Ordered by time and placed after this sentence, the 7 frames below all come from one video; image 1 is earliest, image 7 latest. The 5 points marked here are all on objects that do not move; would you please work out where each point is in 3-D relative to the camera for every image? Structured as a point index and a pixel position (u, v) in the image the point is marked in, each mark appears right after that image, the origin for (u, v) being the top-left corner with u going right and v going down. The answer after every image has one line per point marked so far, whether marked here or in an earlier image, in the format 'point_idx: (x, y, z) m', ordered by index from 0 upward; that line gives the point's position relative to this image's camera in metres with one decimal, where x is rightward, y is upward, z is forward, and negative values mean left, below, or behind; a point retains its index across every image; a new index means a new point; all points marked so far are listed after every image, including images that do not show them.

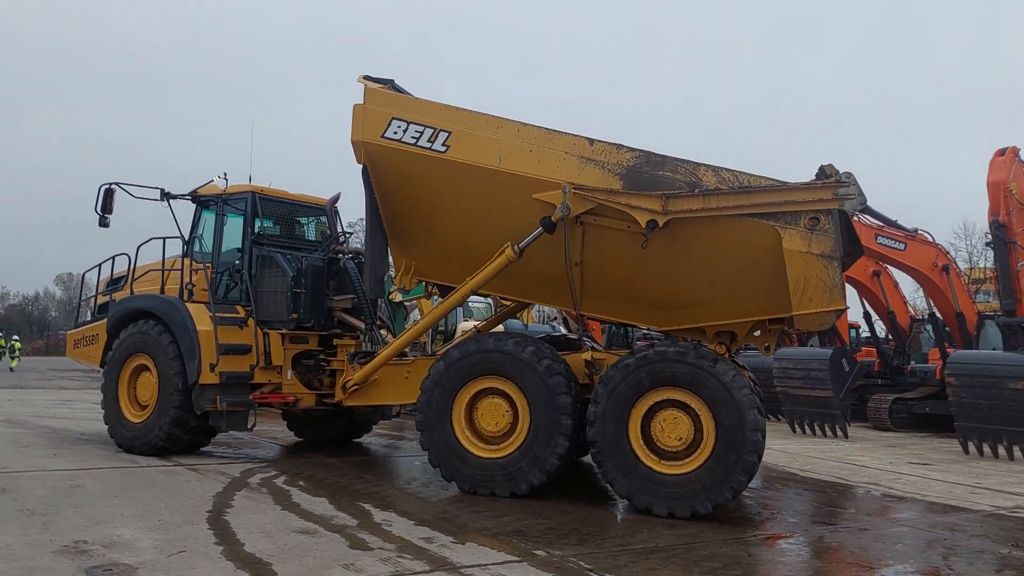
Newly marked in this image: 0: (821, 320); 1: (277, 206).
0: (+2.1, -0.1, +5.3) m
1: (-2.3, +0.8, +7.6) m
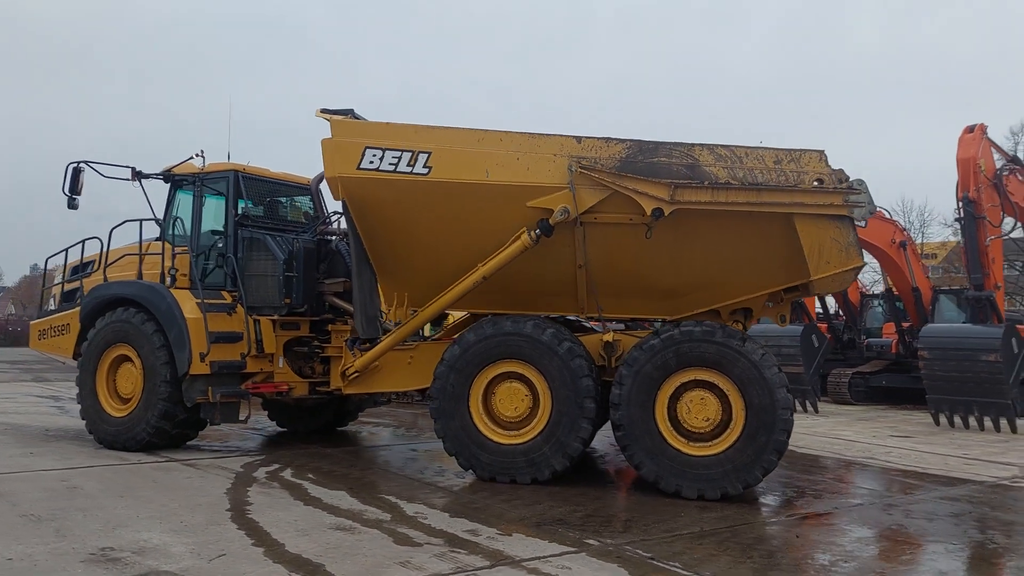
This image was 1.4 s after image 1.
0: (+2.2, +0.1, +5.3) m
1: (-2.3, +0.9, +7.2) m
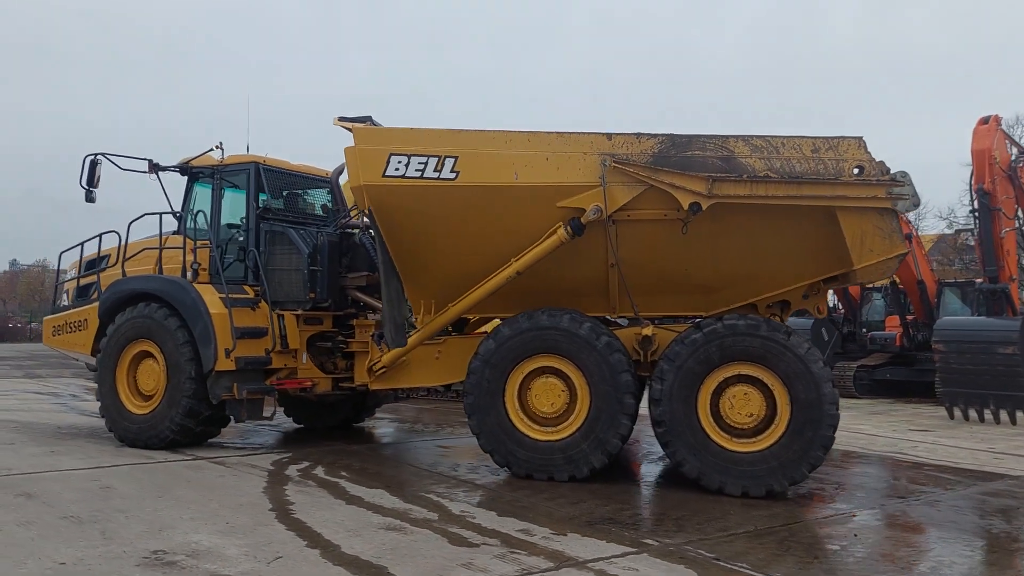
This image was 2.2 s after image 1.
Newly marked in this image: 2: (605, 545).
0: (+2.5, +0.1, +5.2) m
1: (-2.1, +1.0, +7.0) m
2: (+0.4, -1.2, +3.6) m
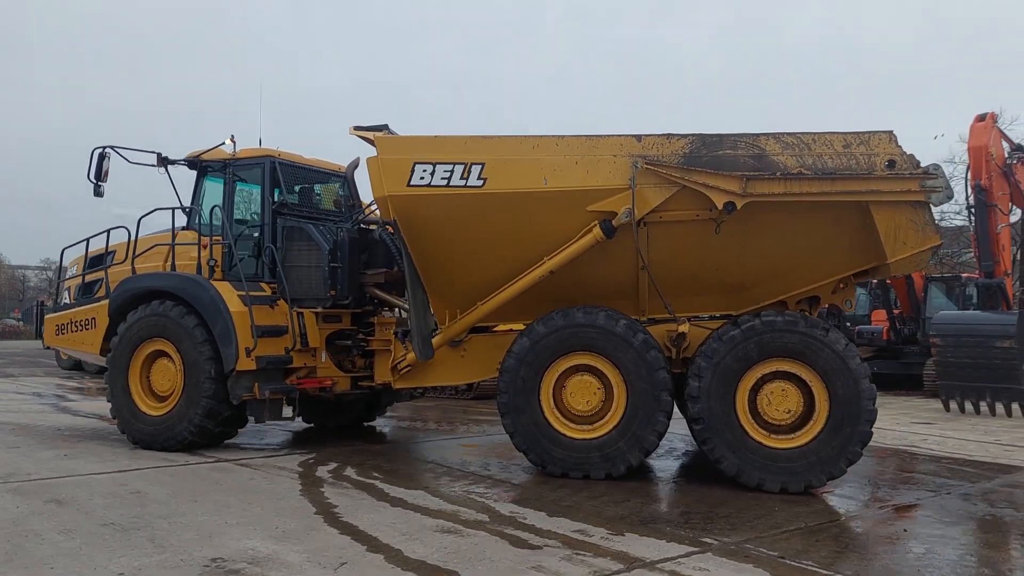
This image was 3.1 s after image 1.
0: (+2.7, +0.2, +5.2) m
1: (-1.9, +1.0, +6.9) m
2: (+0.7, -1.2, +3.6) m
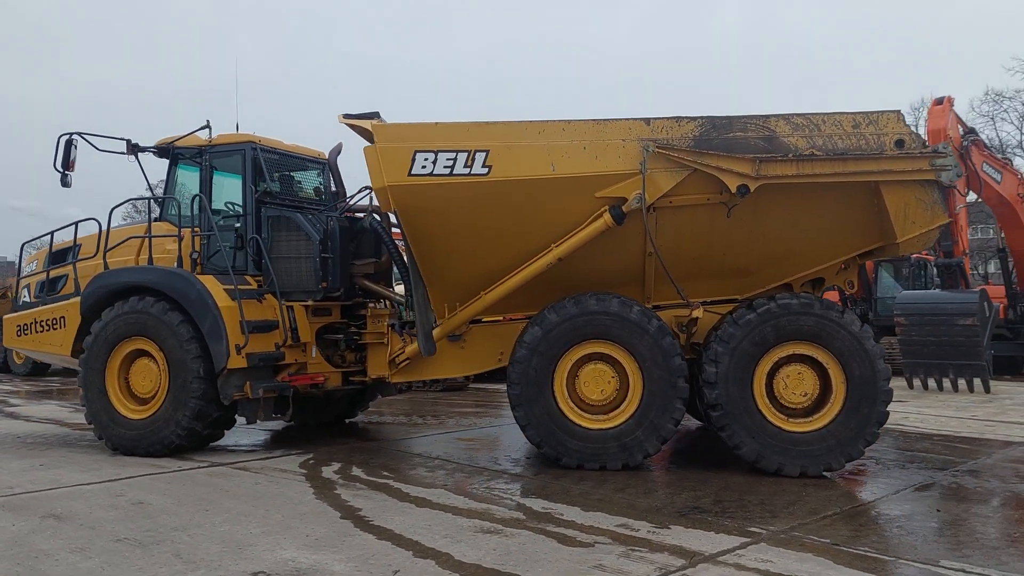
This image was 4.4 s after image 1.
0: (+2.8, +0.3, +5.3) m
1: (-2.0, +1.1, +6.6) m
2: (+0.9, -1.1, +3.5) m
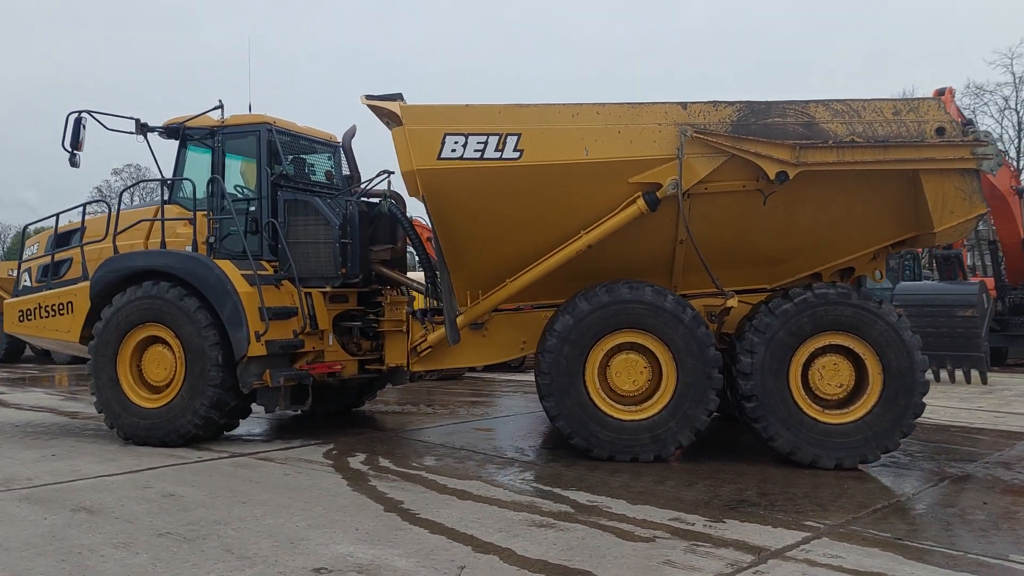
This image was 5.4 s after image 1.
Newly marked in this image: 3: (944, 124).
0: (+3.0, +0.4, +5.2) m
1: (-1.8, +1.2, +6.4) m
2: (+1.2, -1.1, +3.5) m
3: (+2.7, +1.0, +5.0) m
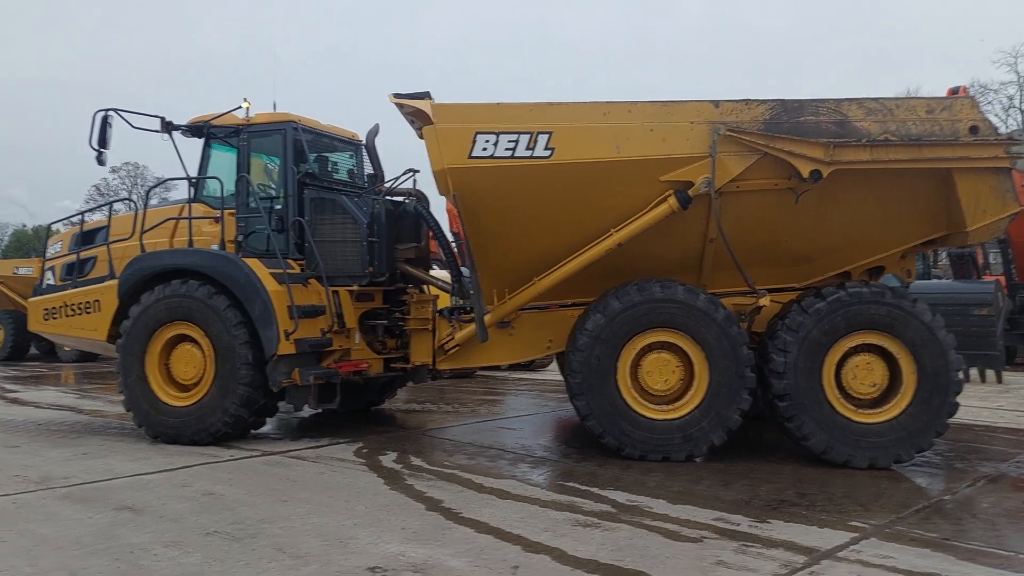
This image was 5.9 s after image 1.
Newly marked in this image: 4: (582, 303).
0: (+3.2, +0.4, +5.2) m
1: (-1.6, +1.2, +6.4) m
2: (+1.4, -1.1, +3.4) m
3: (+2.9, +1.0, +5.0) m
4: (+0.5, -0.1, +5.7) m
